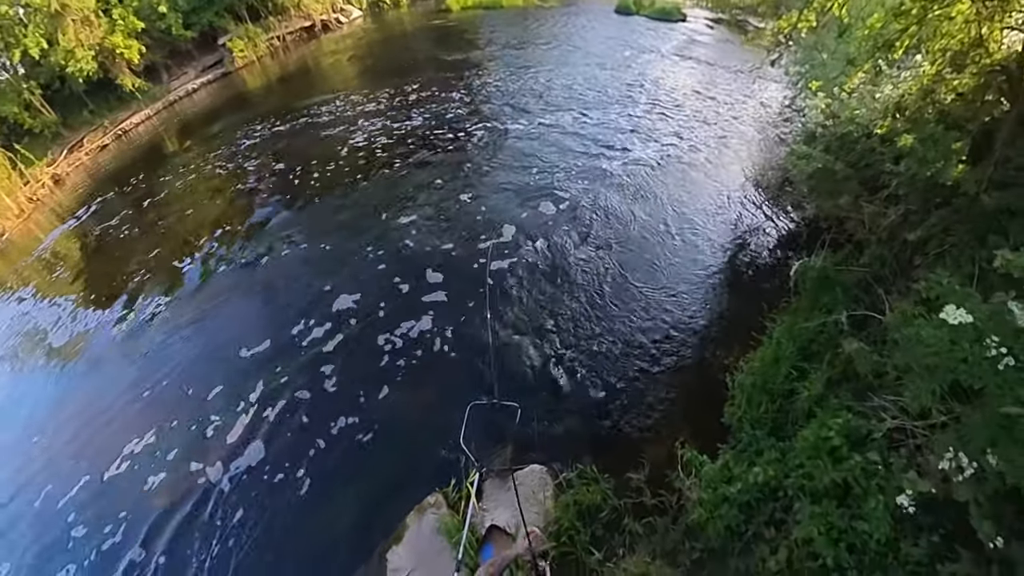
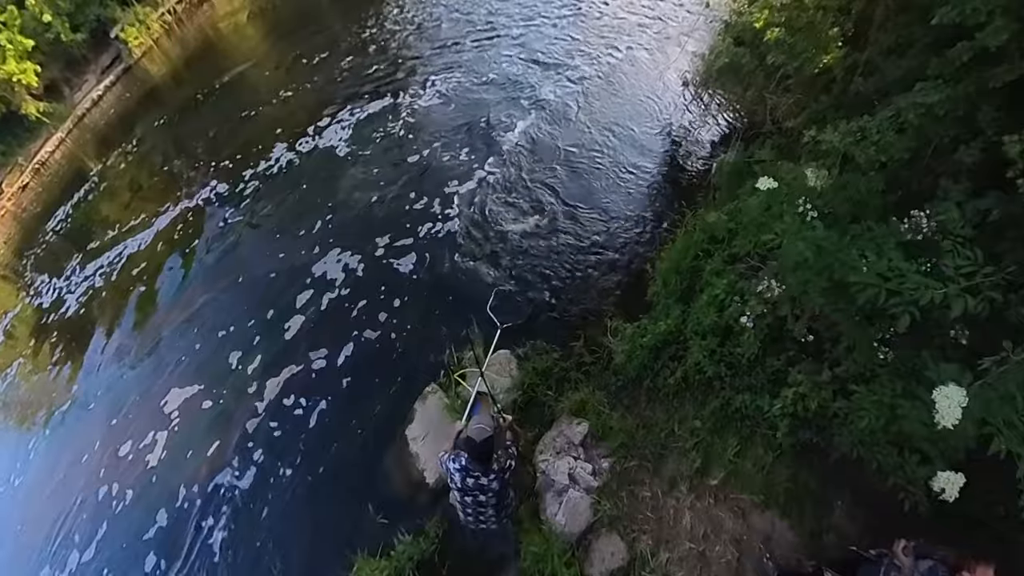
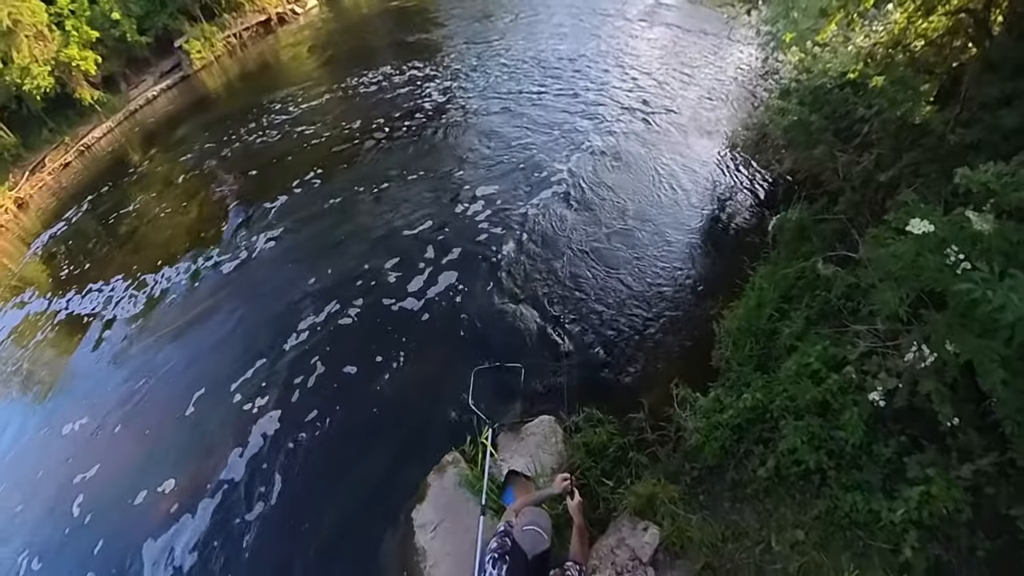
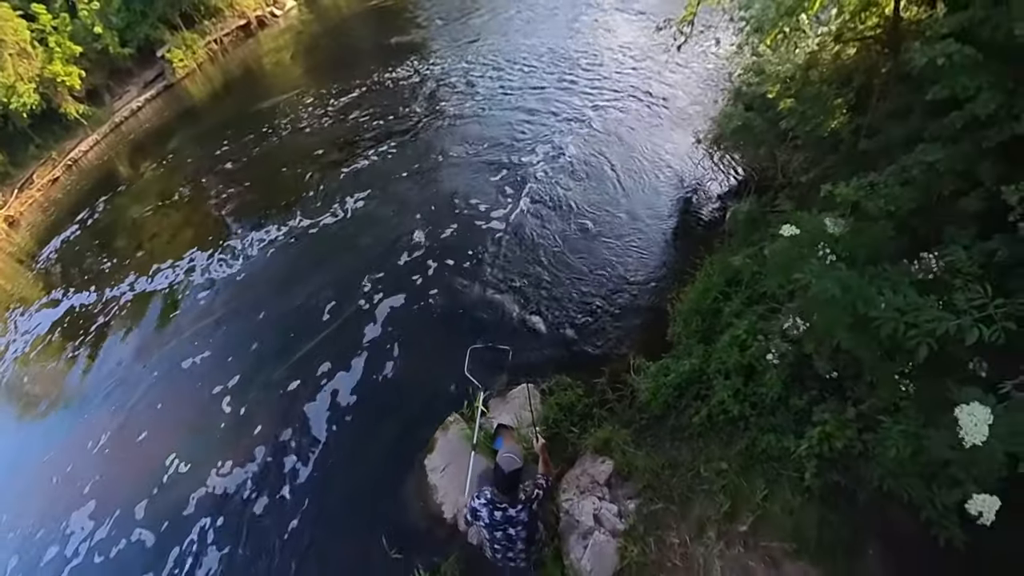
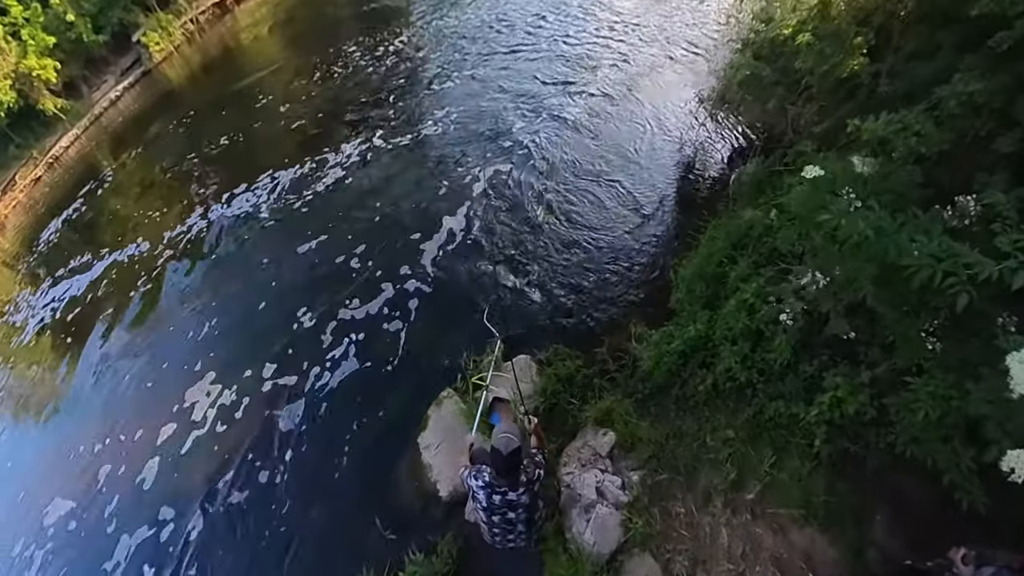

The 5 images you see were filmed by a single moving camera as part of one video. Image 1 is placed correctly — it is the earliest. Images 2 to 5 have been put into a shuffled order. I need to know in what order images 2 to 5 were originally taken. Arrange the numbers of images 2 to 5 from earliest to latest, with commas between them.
3, 4, 5, 2
